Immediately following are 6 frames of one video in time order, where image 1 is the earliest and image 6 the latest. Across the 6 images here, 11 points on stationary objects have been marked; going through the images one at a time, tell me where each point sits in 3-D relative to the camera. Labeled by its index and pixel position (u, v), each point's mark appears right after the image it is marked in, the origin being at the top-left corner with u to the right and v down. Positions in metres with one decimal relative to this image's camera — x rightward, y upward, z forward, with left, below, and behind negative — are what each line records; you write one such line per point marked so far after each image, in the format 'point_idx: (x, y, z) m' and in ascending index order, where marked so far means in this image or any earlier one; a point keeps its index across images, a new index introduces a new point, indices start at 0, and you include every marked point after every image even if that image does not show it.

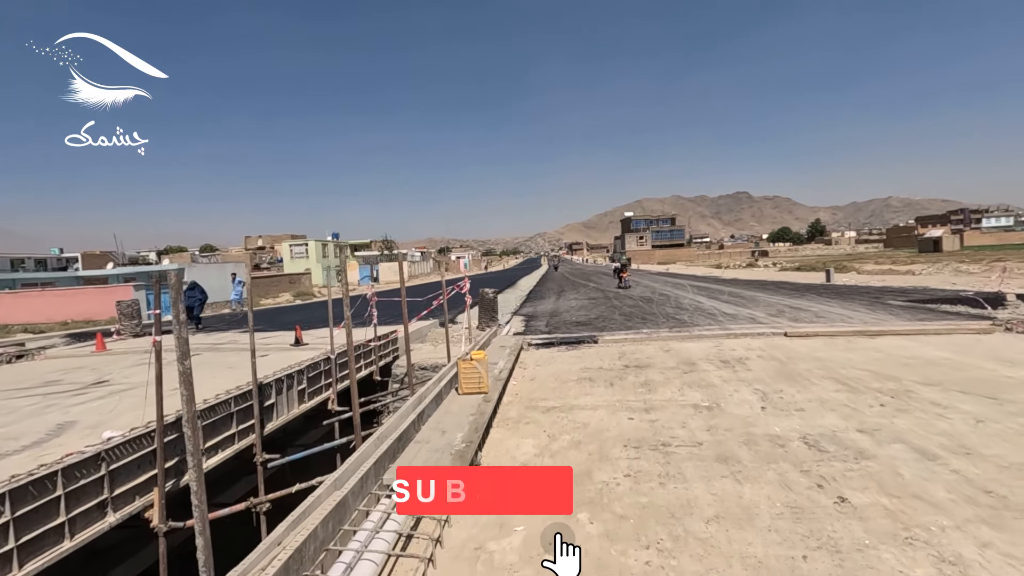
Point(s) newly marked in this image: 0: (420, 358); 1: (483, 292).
0: (-2.3, -1.8, +13.5) m
1: (-1.0, -0.1, +17.6) m
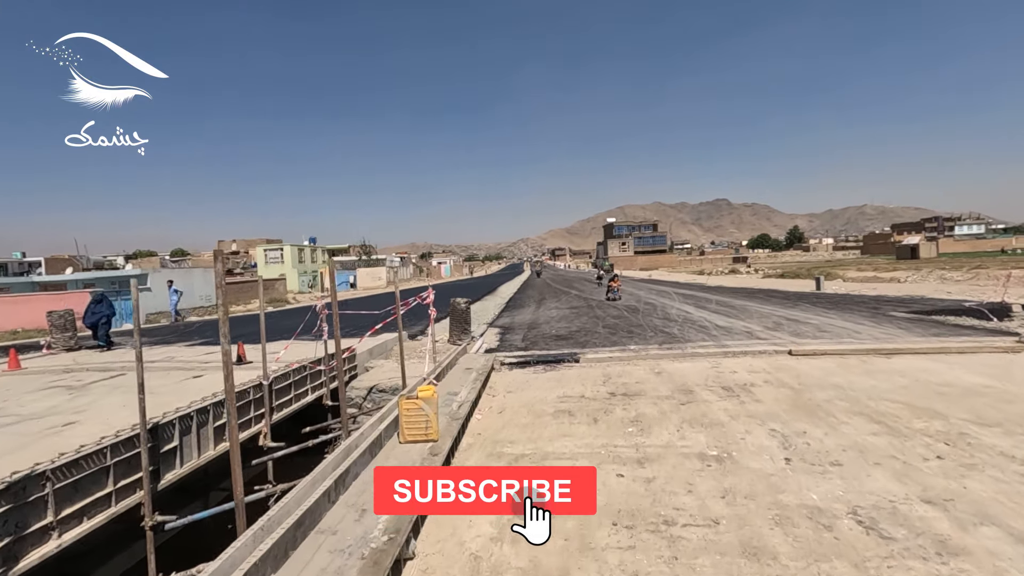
0: (-3.0, -2.0, +11.9) m
1: (-1.7, -0.4, +16.1) m
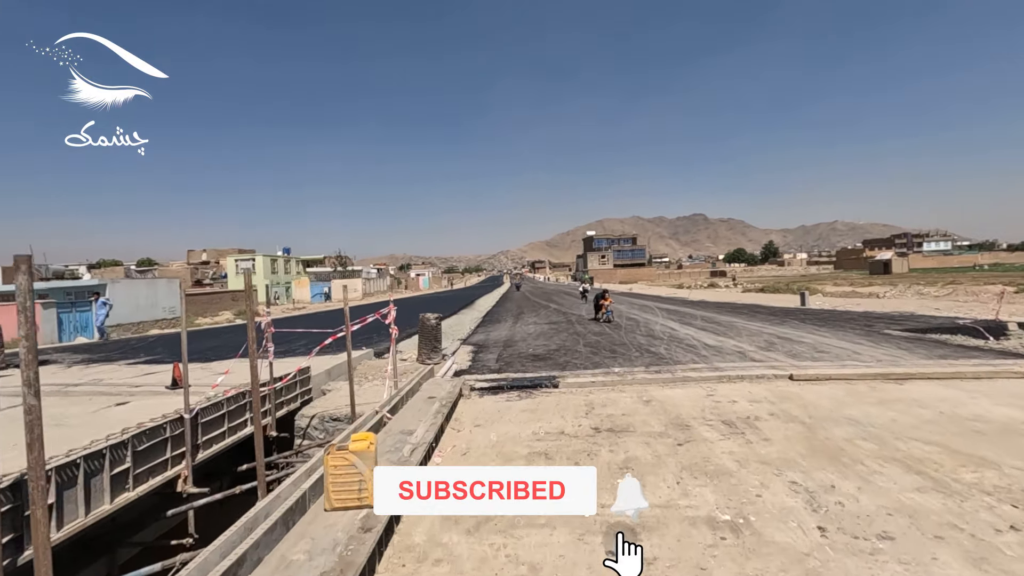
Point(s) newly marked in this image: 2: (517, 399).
0: (-3.5, -2.3, +10.6) m
1: (-2.5, -0.8, +14.9) m
2: (+0.1, -1.9, +9.0) m
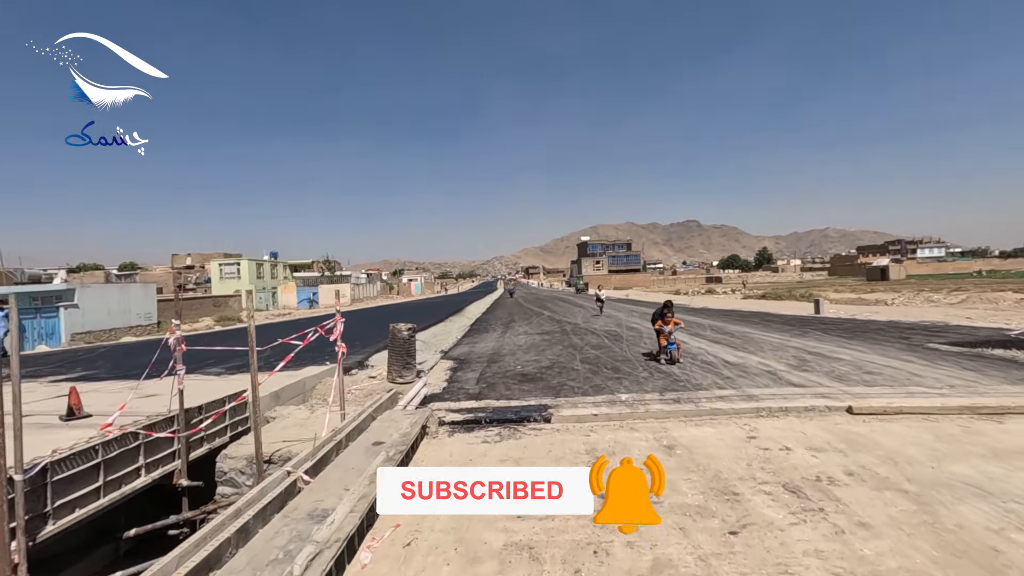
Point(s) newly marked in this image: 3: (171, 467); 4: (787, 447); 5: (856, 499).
0: (-3.8, -2.4, +8.5) m
1: (-2.8, -0.9, +12.8) m
2: (-0.2, -1.9, +7.0) m
3: (-4.7, -2.4, +7.3) m
4: (+3.0, -1.7, +5.9) m
5: (+2.9, -1.7, +4.5) m
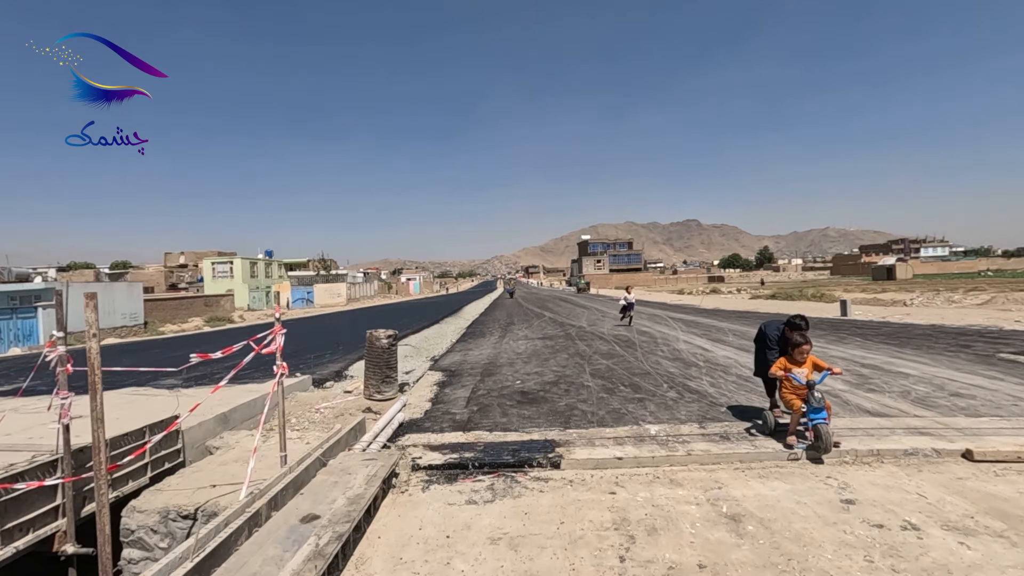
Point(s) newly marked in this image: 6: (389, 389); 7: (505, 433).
0: (-3.9, -2.4, +6.6) m
1: (-2.8, -0.9, +10.9) m
2: (-0.2, -2.0, +5.1) m
3: (-4.7, -2.4, +5.4) m
4: (+3.0, -1.7, +4.0) m
5: (+2.8, -1.8, +2.6) m
6: (-2.4, -2.0, +10.6) m
7: (-0.1, -1.8, +6.8) m
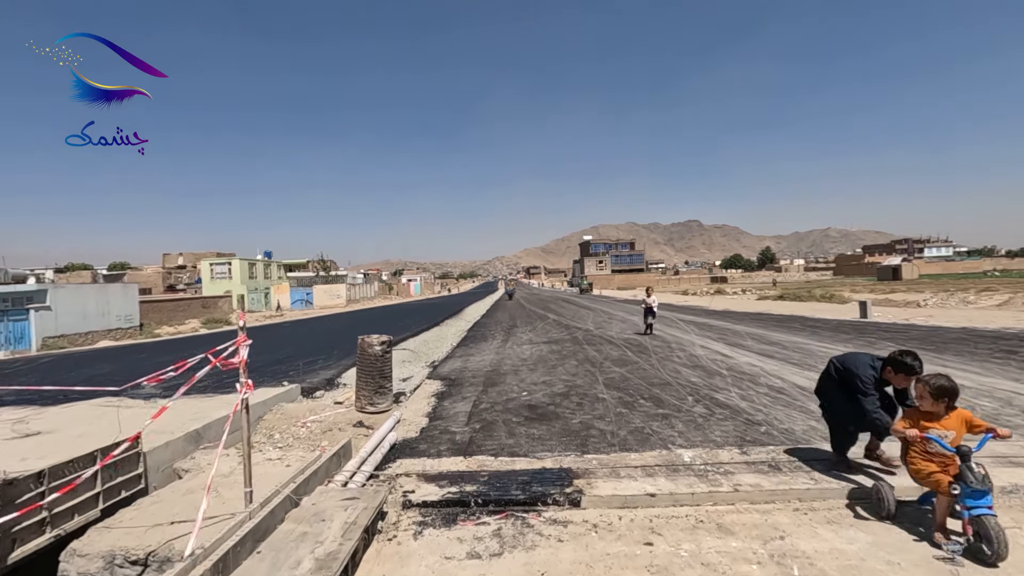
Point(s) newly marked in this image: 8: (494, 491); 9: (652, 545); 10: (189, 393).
0: (-3.8, -2.4, +5.7) m
1: (-2.7, -1.0, +10.0) m
2: (-0.1, -2.0, +4.1) m
3: (-4.6, -2.5, +4.5) m
4: (+3.1, -1.8, +3.1) m
5: (+2.9, -1.8, +1.7) m
6: (-2.3, -2.0, +9.6) m
7: (0.0, -1.9, +5.8) m
8: (-0.1, -1.9, +5.0) m
9: (+1.1, -1.9, +3.9) m
10: (-7.0, -2.3, +11.7) m
